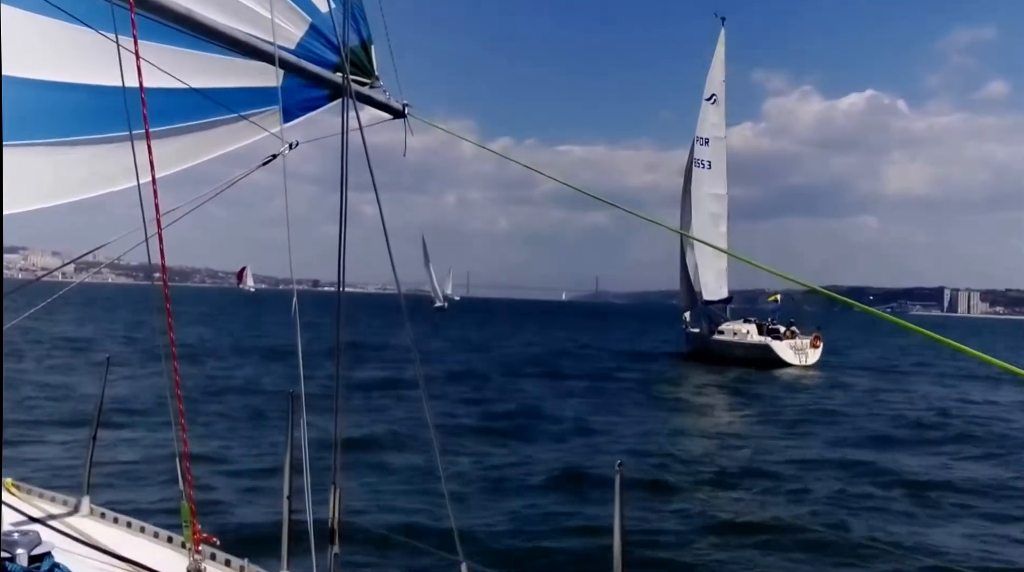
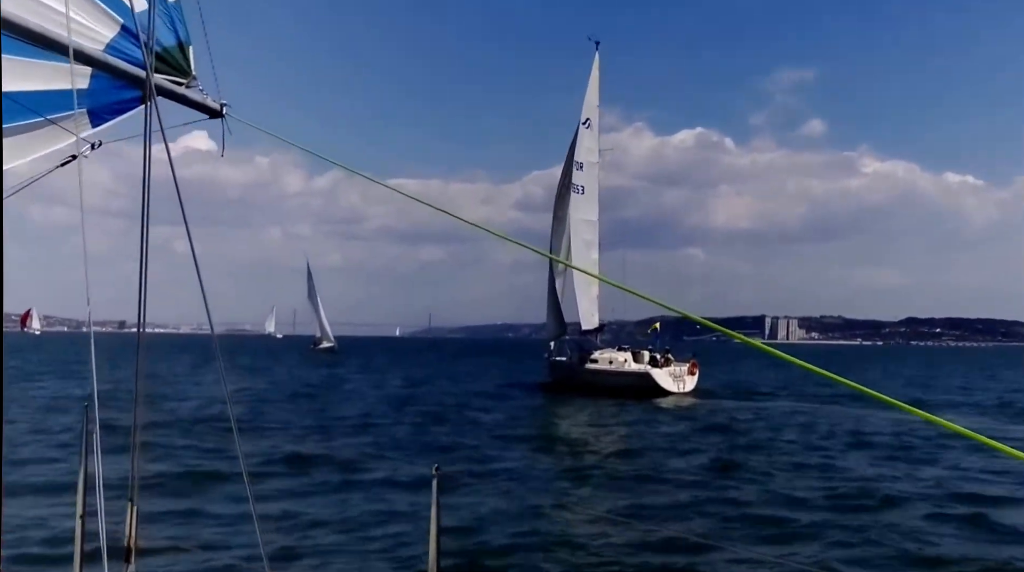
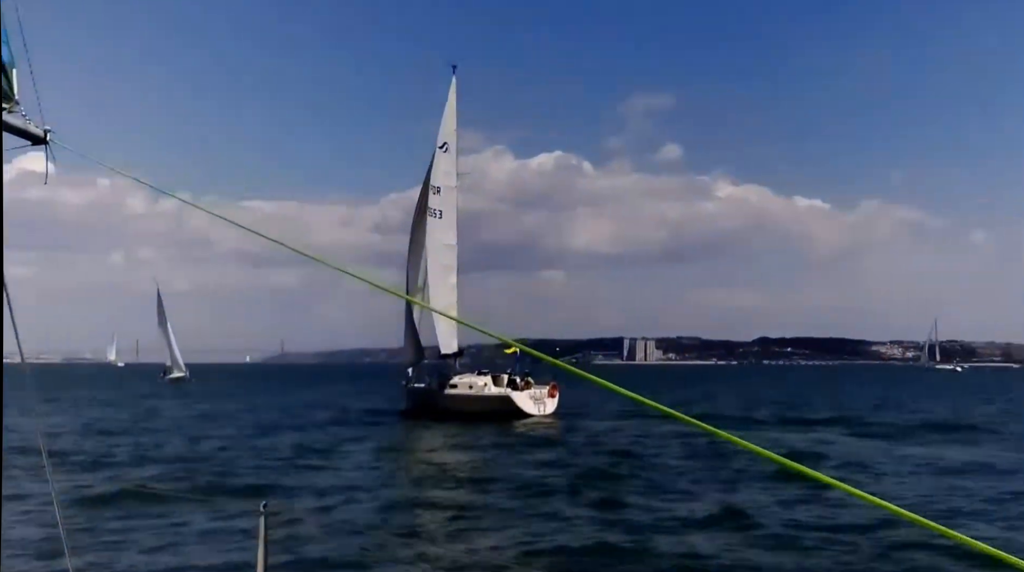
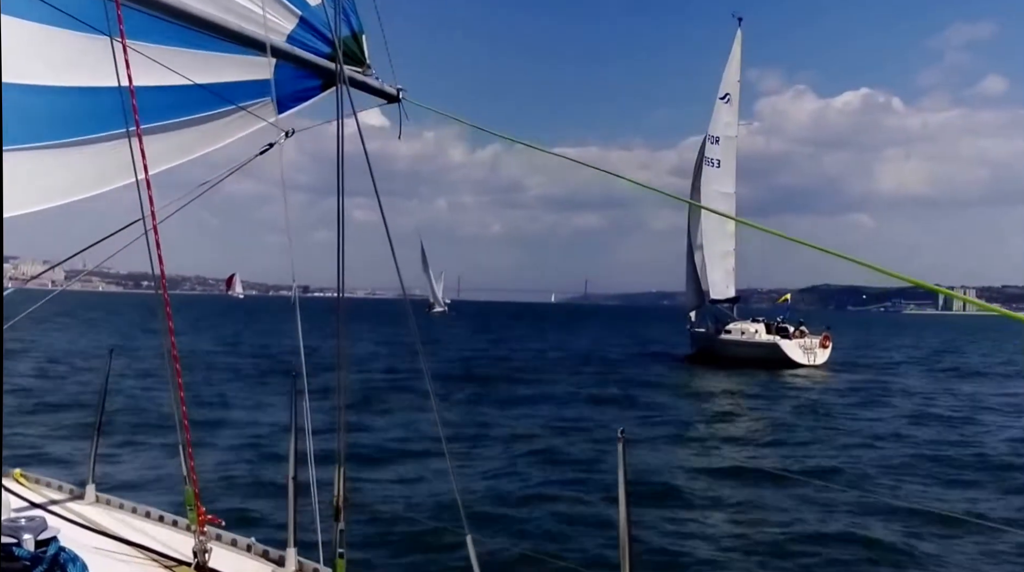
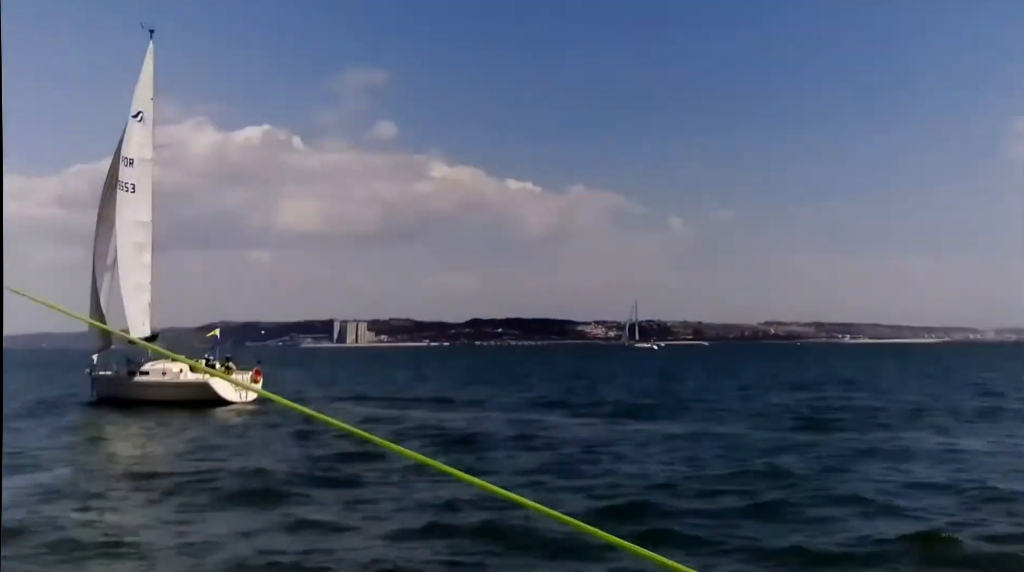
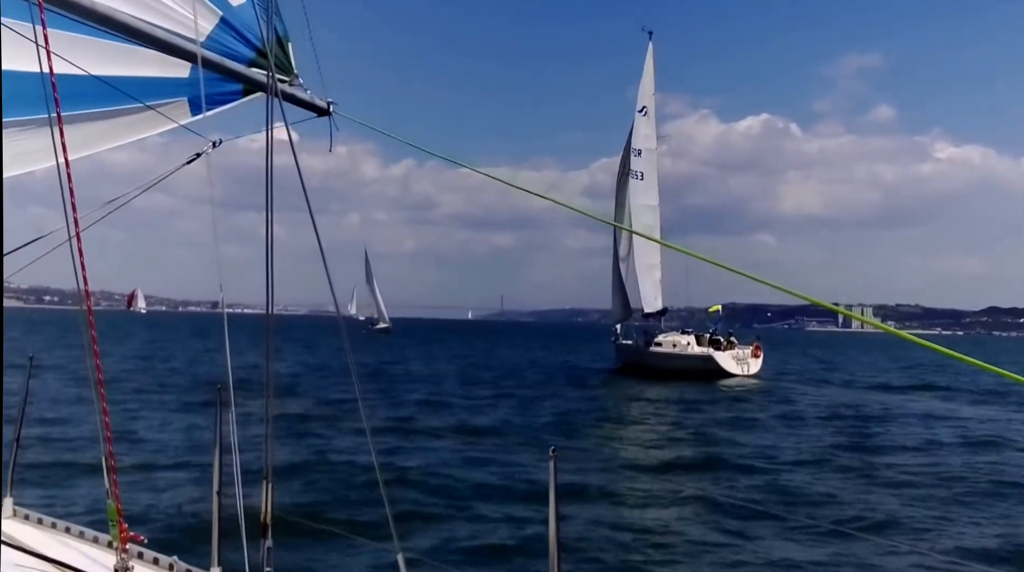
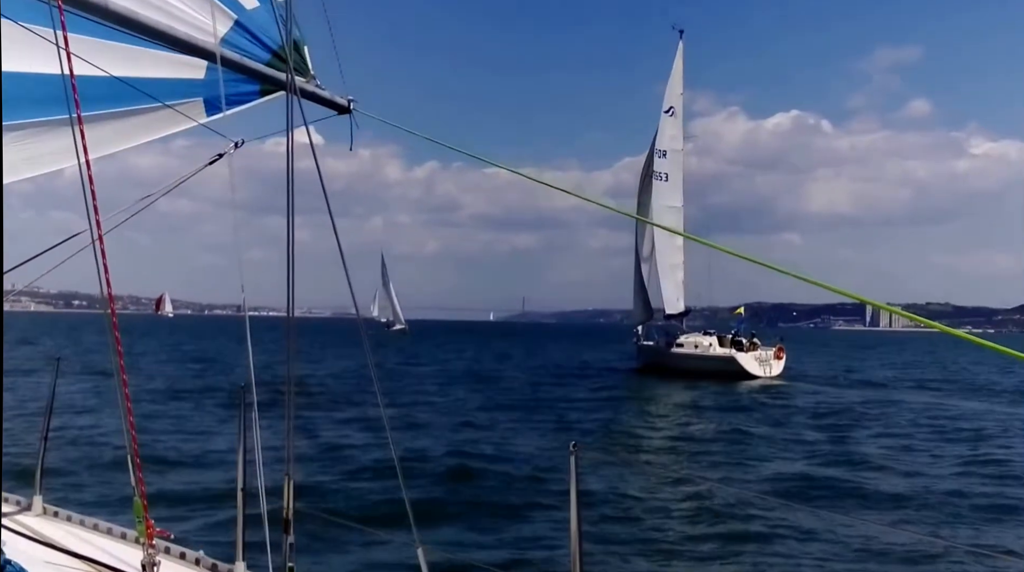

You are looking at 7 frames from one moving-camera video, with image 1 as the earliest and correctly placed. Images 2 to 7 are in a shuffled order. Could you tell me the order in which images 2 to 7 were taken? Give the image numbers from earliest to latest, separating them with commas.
4, 7, 6, 2, 3, 5
